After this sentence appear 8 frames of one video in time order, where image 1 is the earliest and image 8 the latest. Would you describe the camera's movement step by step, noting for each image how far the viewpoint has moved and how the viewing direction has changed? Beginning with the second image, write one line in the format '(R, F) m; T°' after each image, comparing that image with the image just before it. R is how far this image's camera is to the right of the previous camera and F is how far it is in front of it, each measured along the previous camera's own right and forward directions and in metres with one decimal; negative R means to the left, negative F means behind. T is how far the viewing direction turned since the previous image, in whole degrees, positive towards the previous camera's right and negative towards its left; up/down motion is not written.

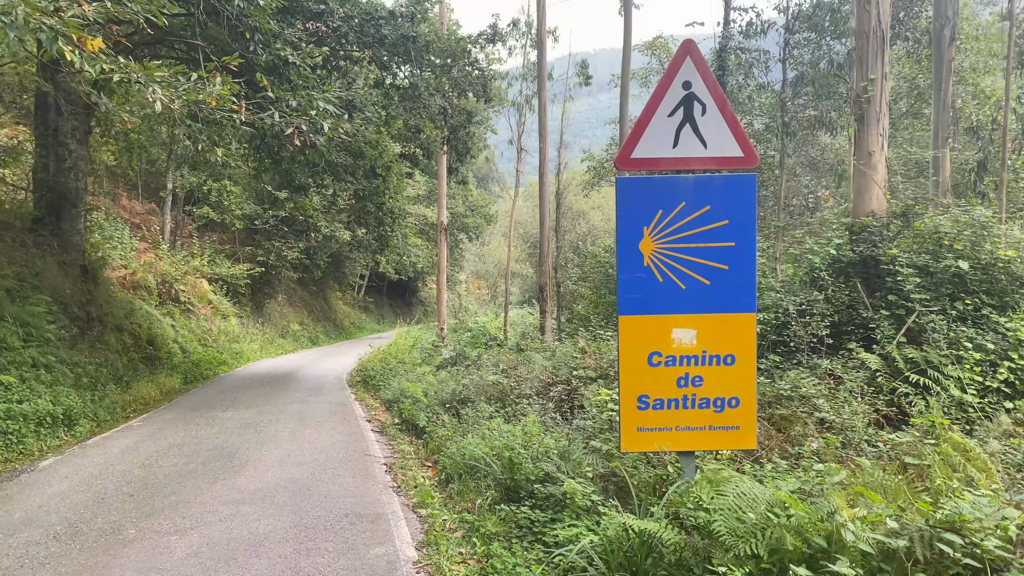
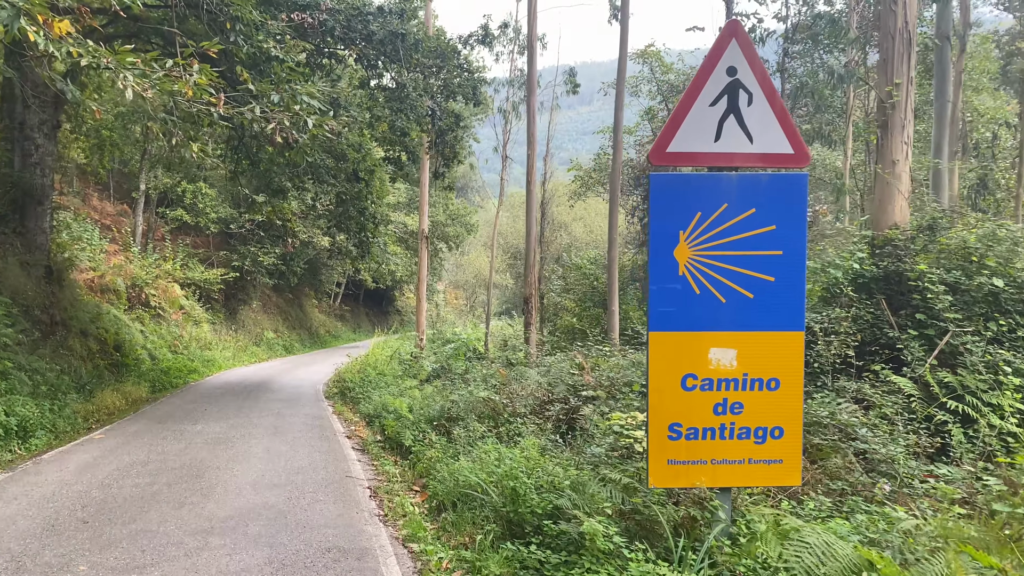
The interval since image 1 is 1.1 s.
(-0.1, +0.4) m; +2°
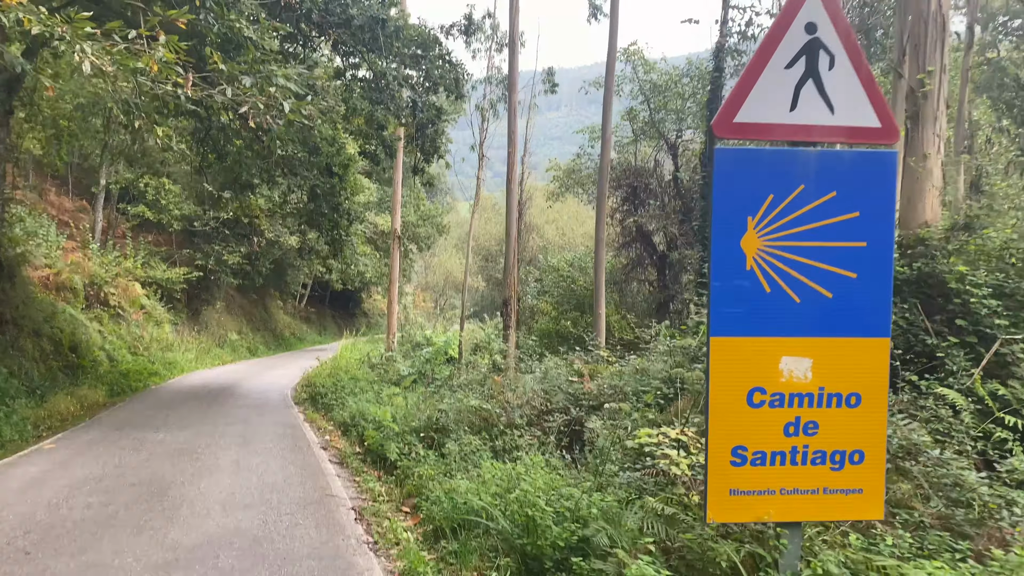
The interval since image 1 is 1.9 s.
(-0.2, +0.5) m; +2°
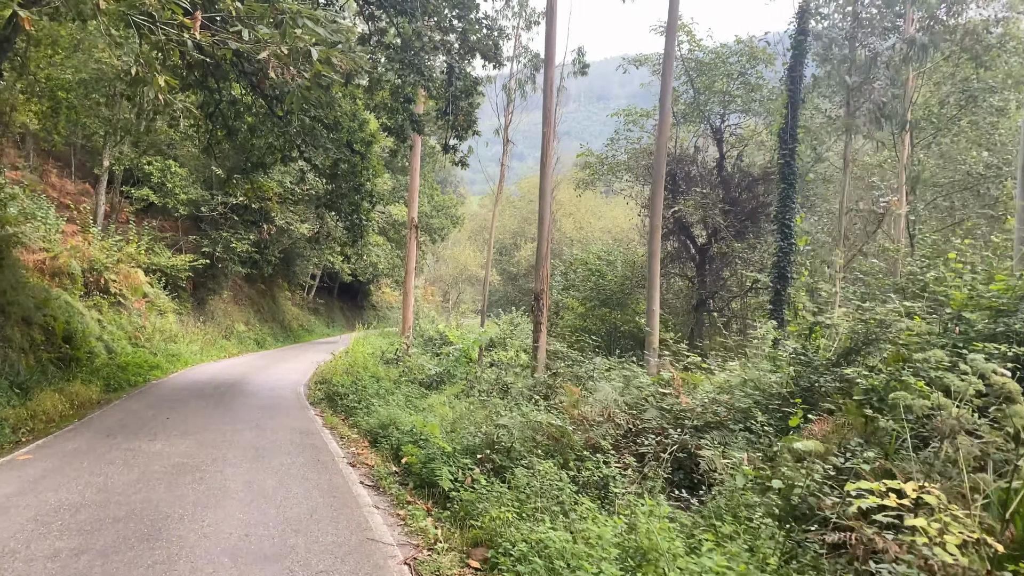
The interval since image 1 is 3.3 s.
(-0.4, +1.1) m; 0°
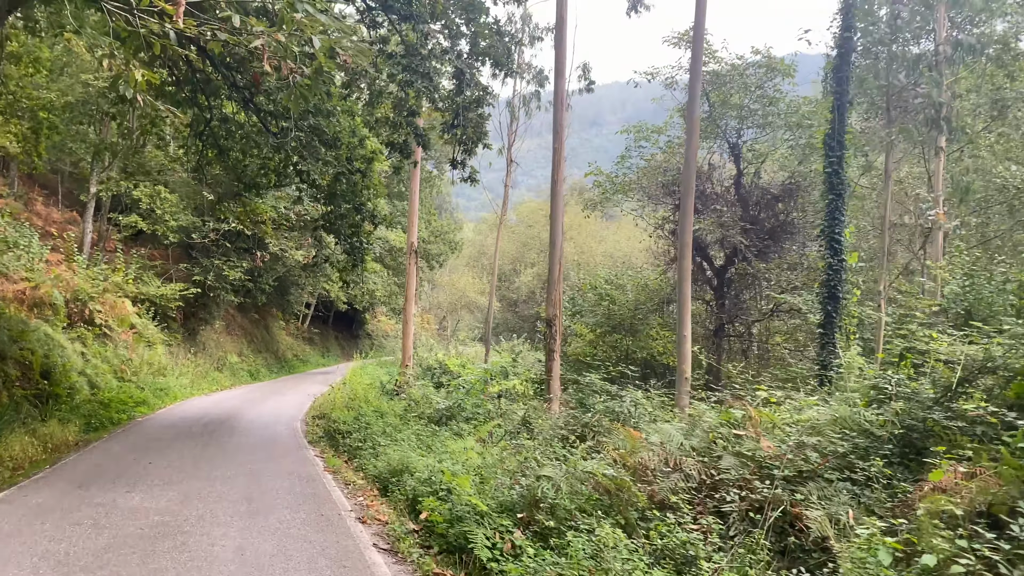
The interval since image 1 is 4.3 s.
(-0.2, +0.8) m; 0°
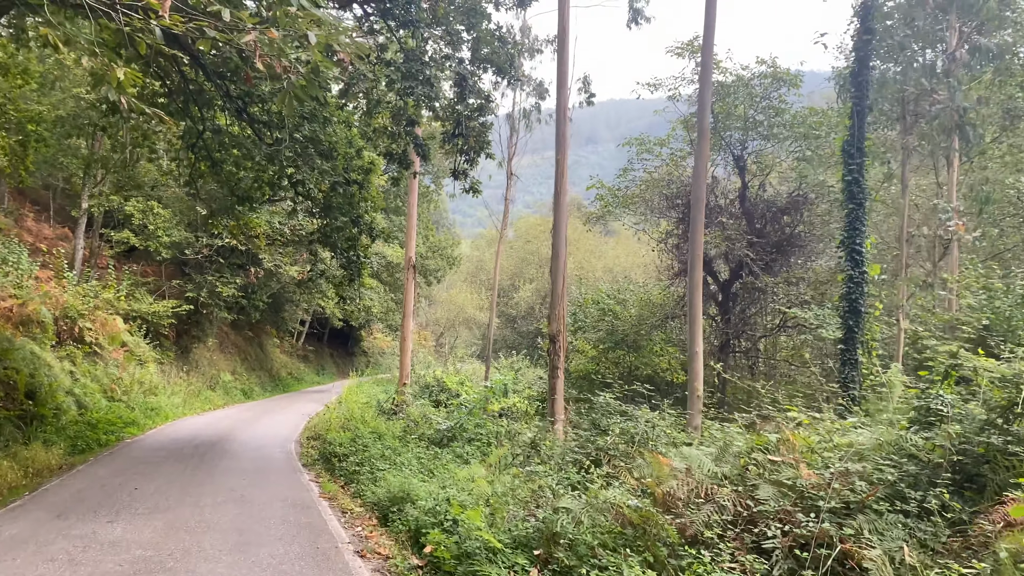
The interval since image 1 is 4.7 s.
(-0.1, +0.3) m; 0°
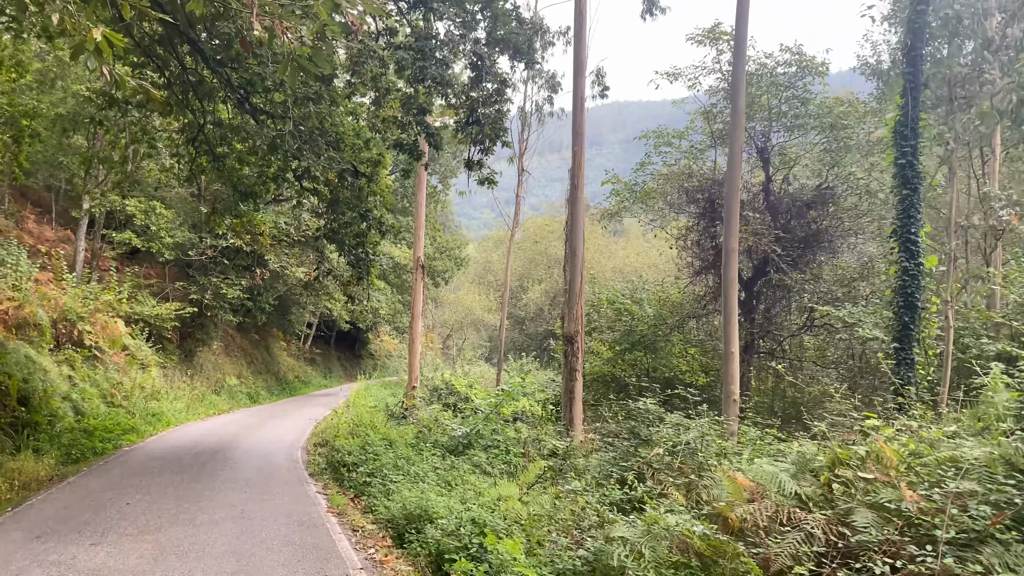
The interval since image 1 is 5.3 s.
(-0.1, +0.6) m; 0°
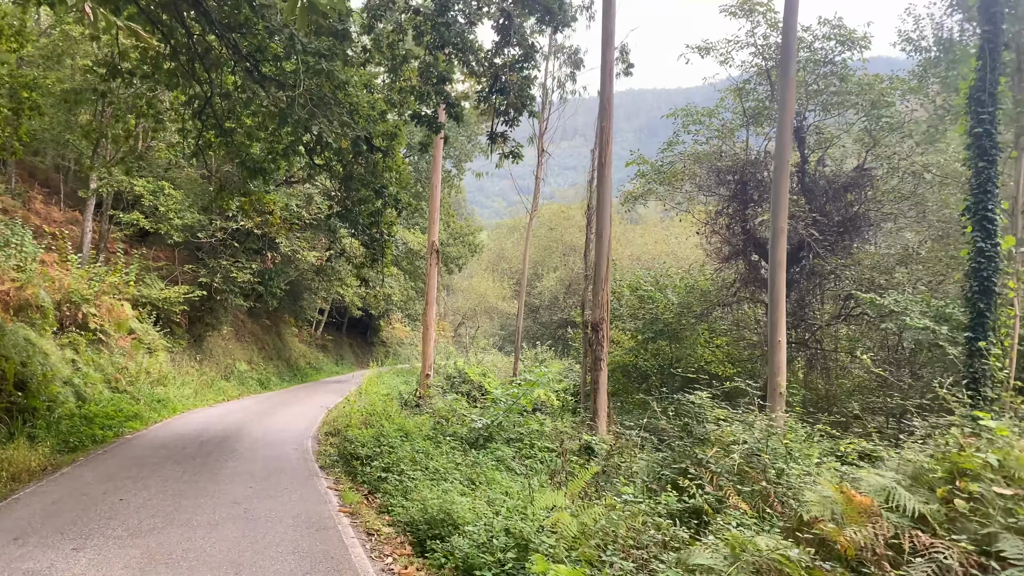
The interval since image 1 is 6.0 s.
(-0.1, +0.6) m; -1°
